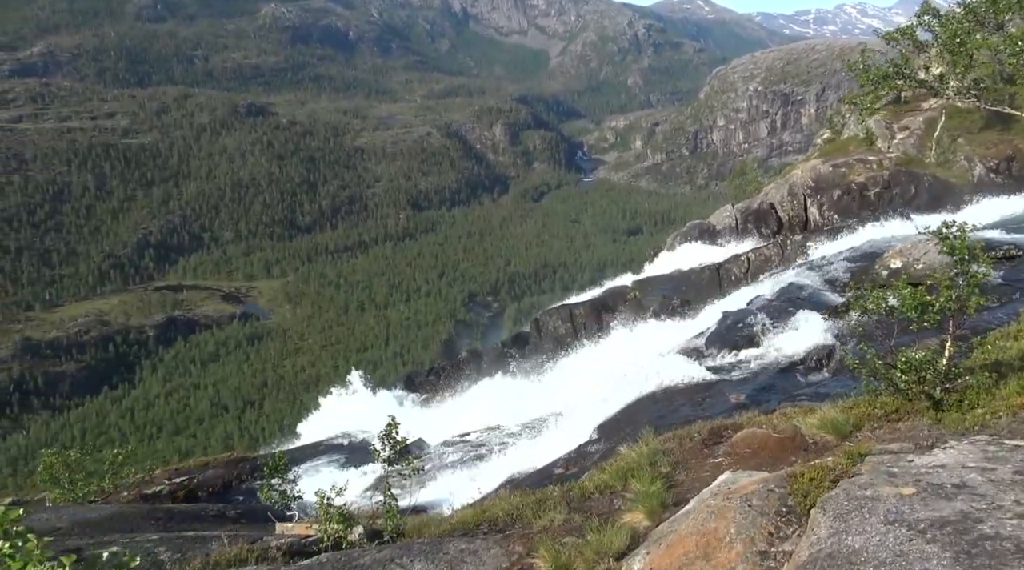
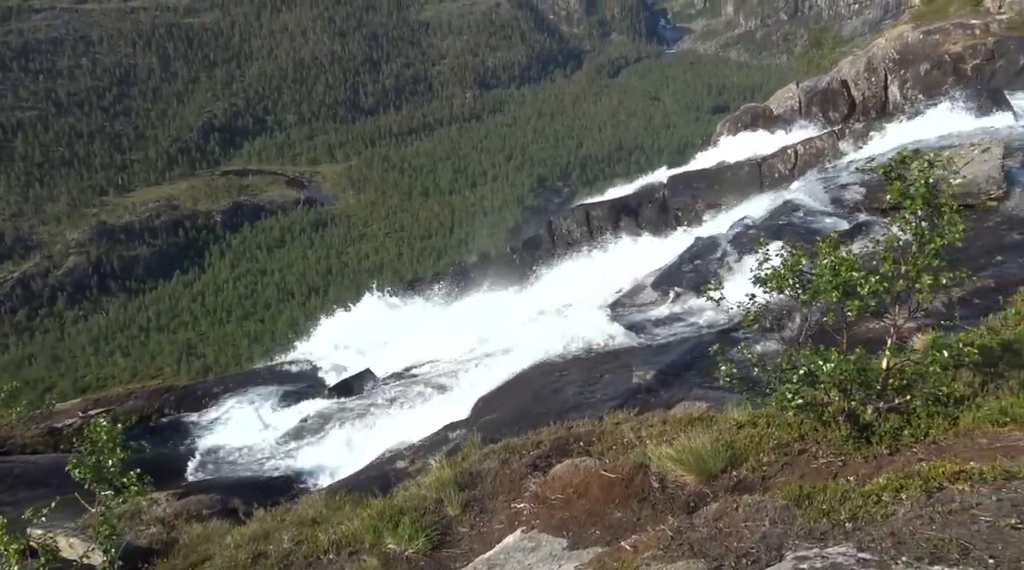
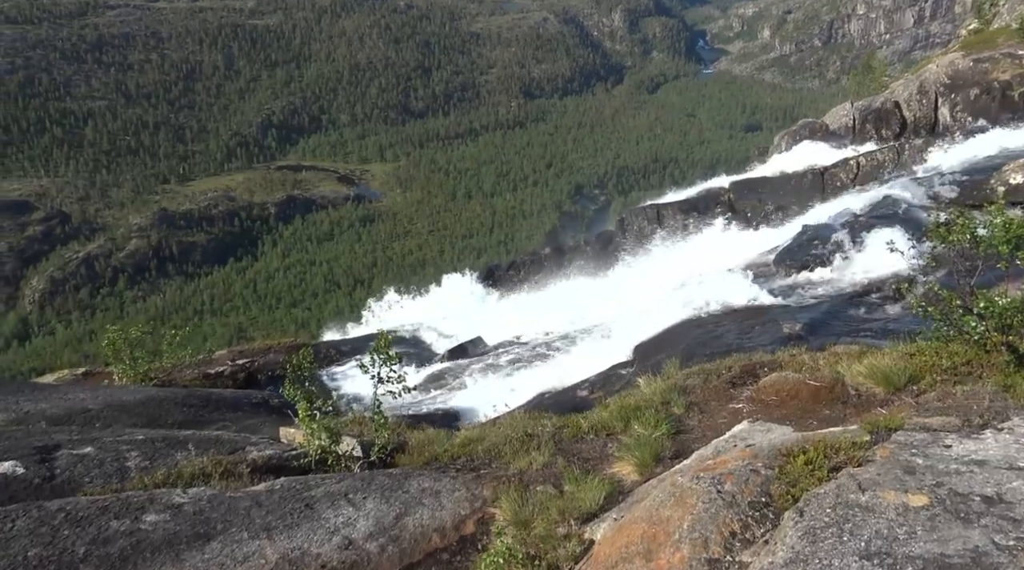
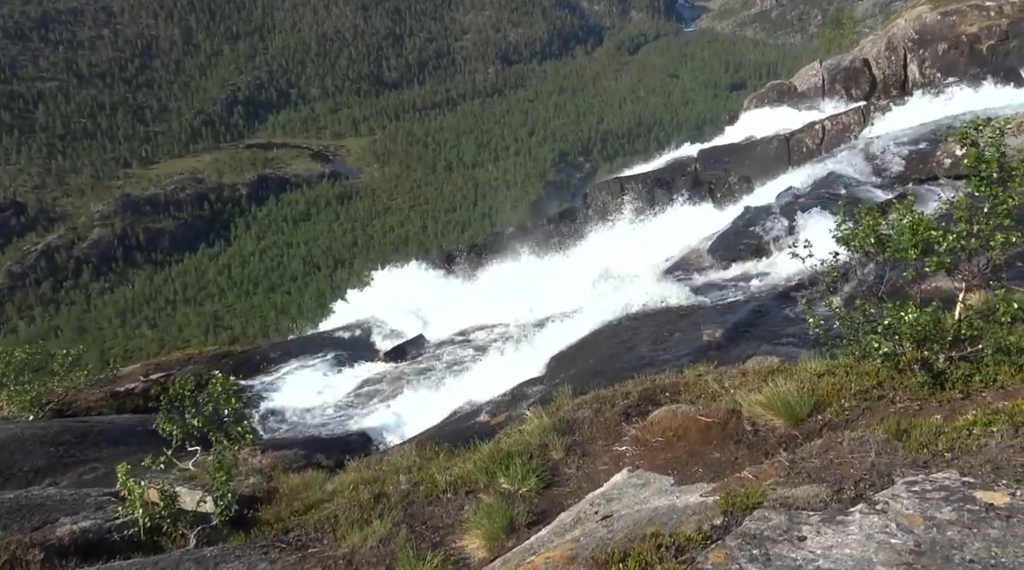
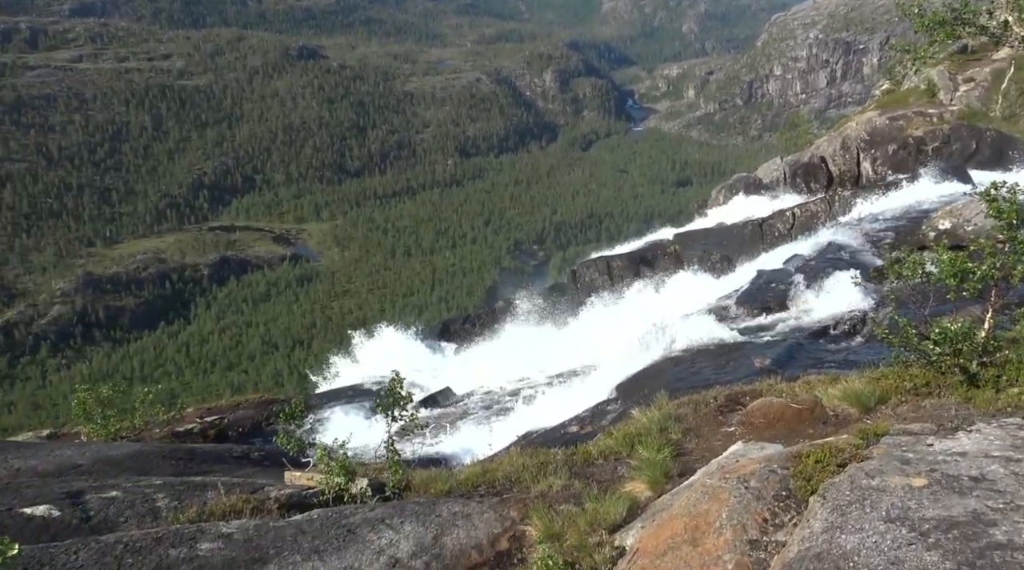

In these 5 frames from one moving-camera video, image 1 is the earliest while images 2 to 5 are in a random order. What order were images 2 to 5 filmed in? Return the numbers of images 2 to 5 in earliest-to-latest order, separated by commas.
5, 3, 4, 2
